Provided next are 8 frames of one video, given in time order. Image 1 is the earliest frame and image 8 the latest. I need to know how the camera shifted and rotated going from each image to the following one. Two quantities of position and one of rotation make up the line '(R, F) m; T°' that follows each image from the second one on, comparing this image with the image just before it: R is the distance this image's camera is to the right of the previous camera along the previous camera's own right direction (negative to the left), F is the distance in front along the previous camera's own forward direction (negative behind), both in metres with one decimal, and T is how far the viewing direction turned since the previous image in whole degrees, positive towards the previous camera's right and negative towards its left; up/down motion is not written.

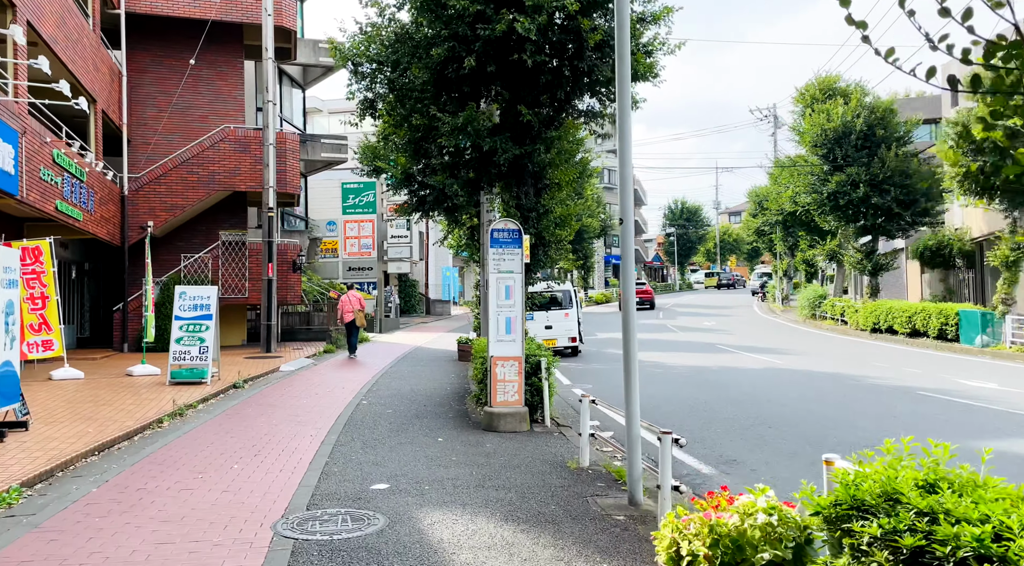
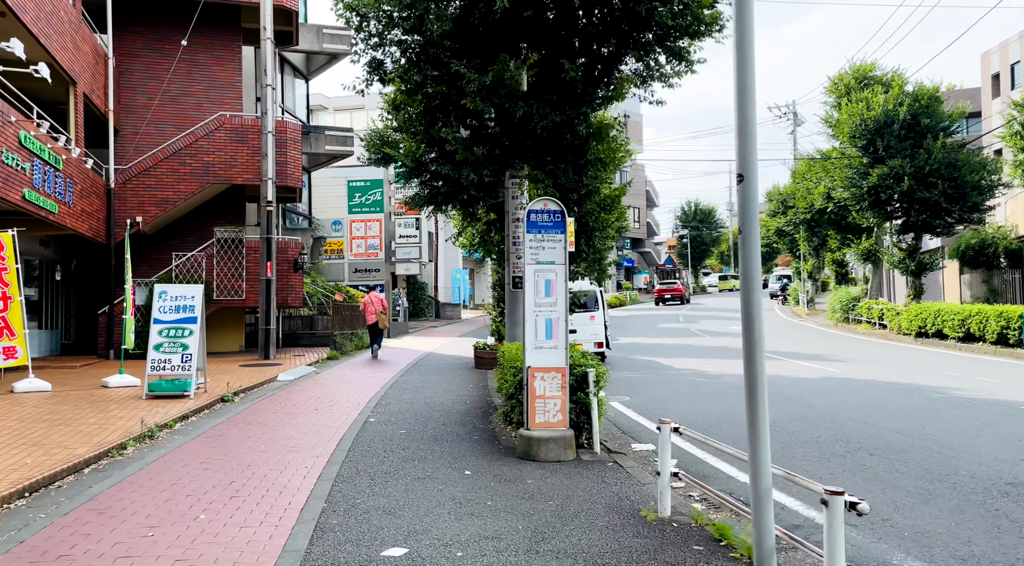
(-0.3, +1.6) m; 0°
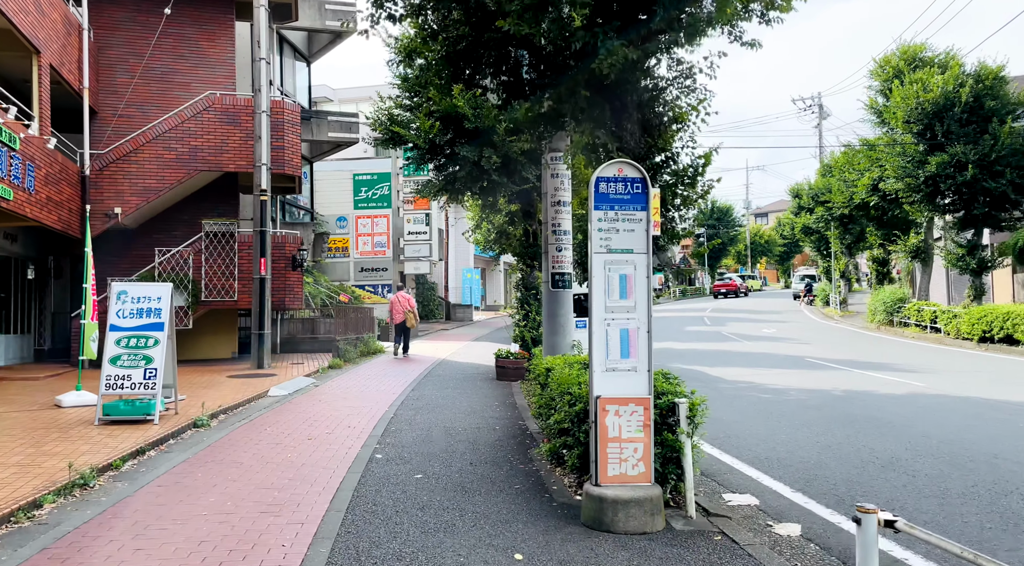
(-0.4, +2.0) m; -1°
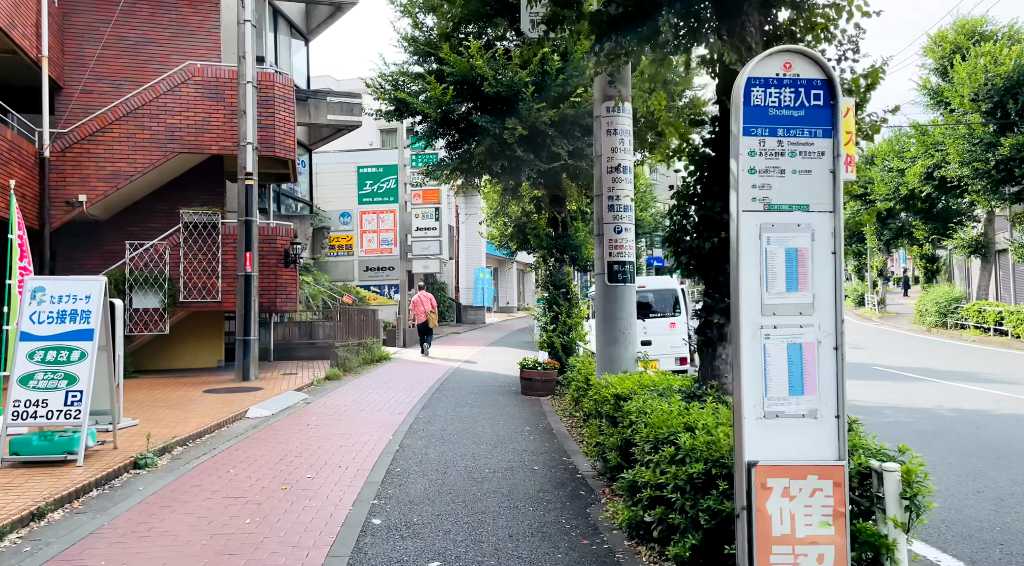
(-0.3, +2.1) m; -1°
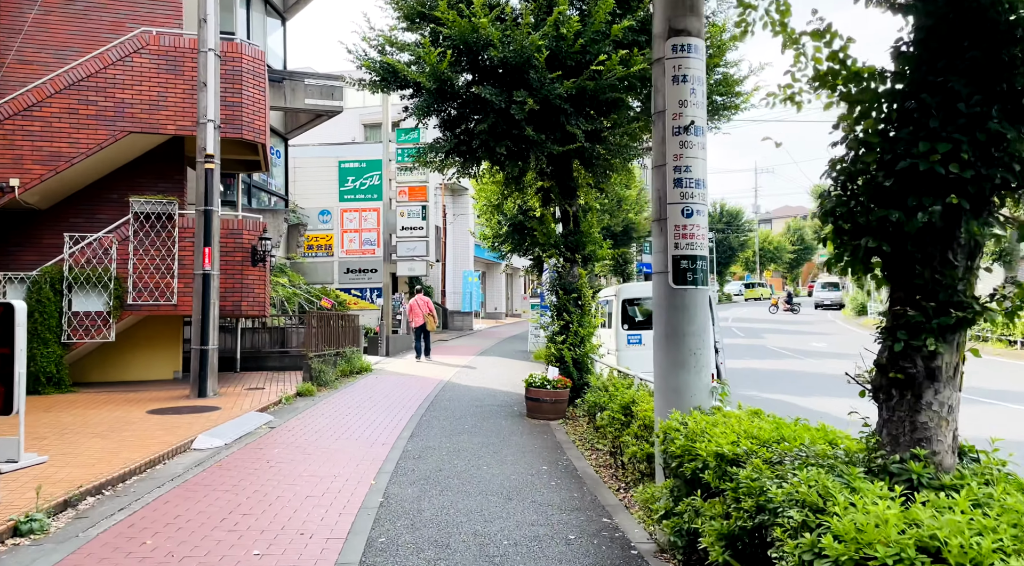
(-0.3, +1.7) m; +1°
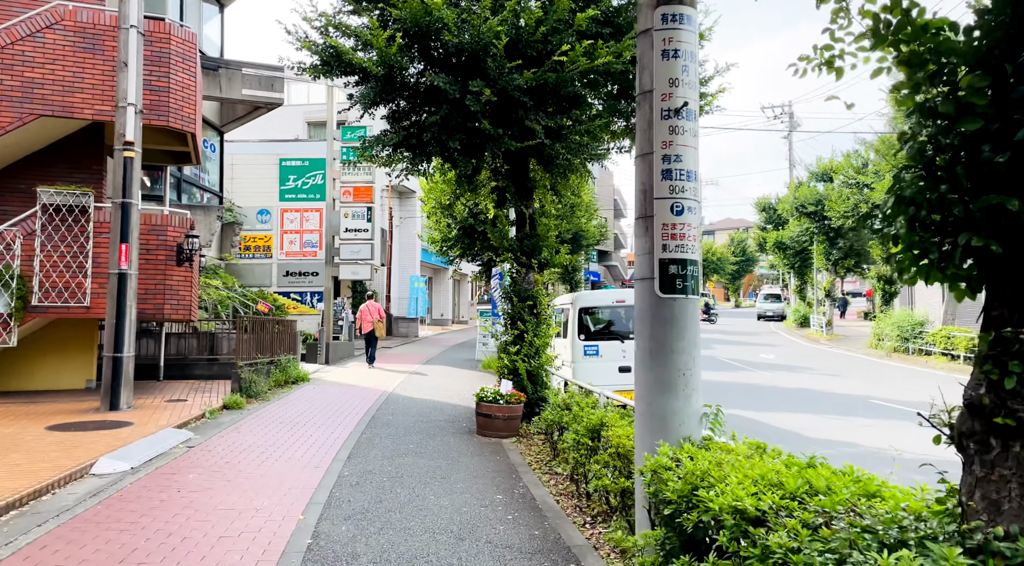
(-0.1, +0.8) m; +4°
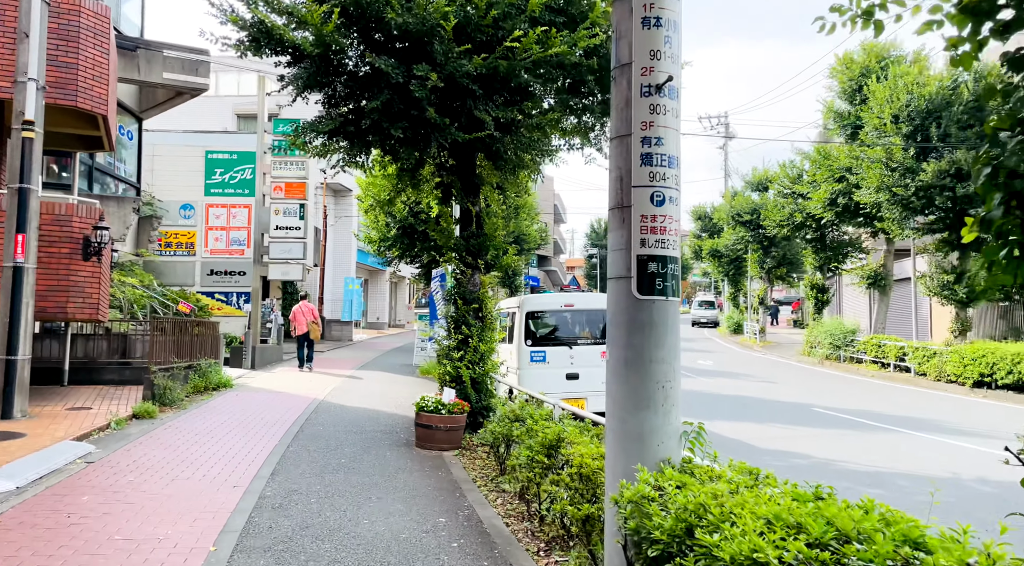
(-0.1, +0.6) m; +5°
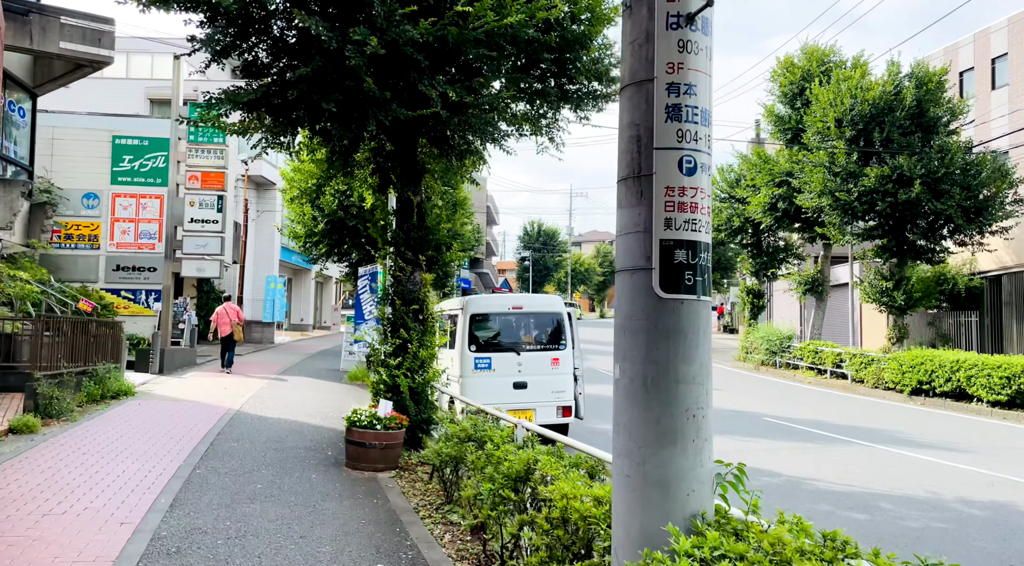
(-0.2, +0.9) m; +5°
